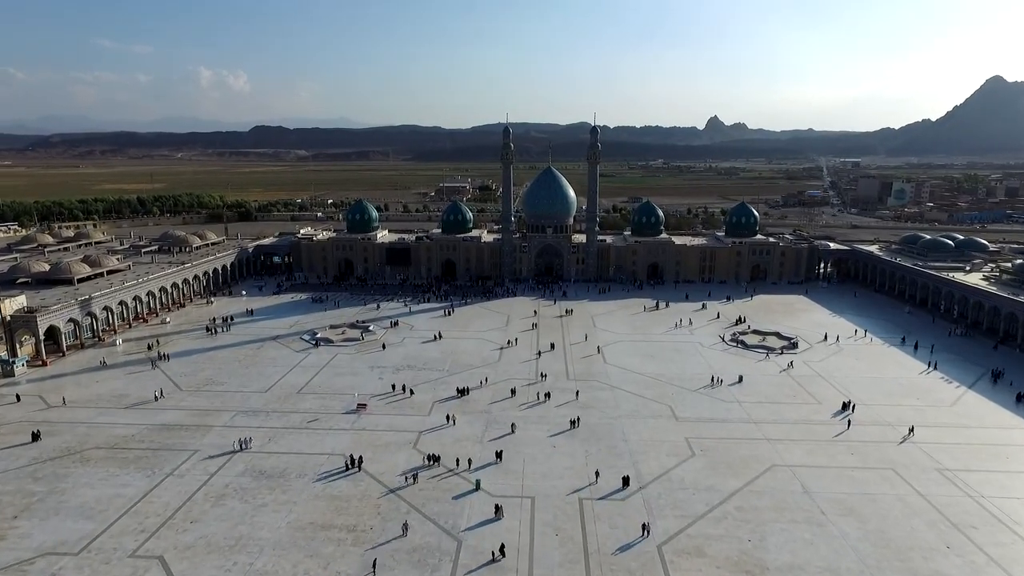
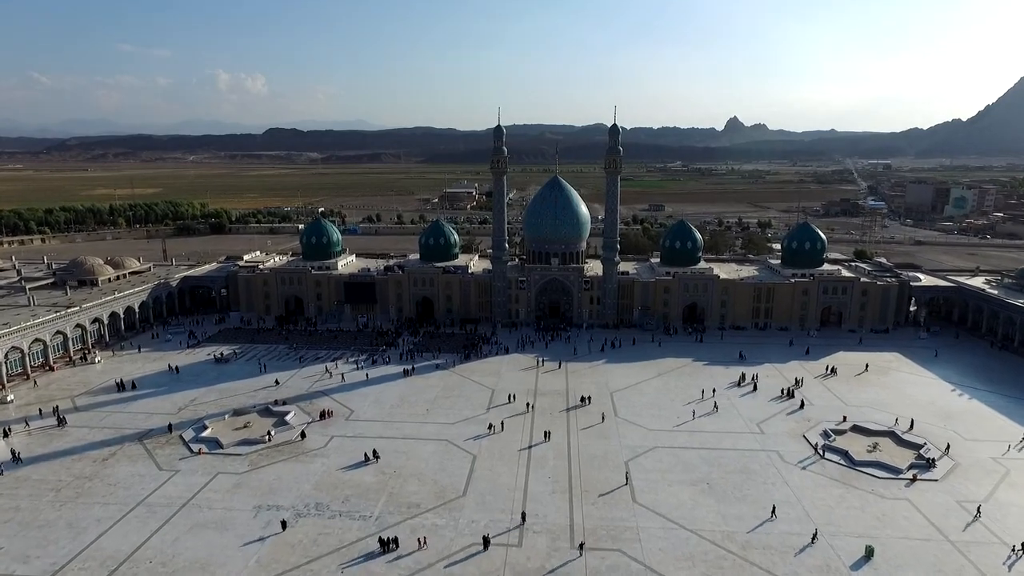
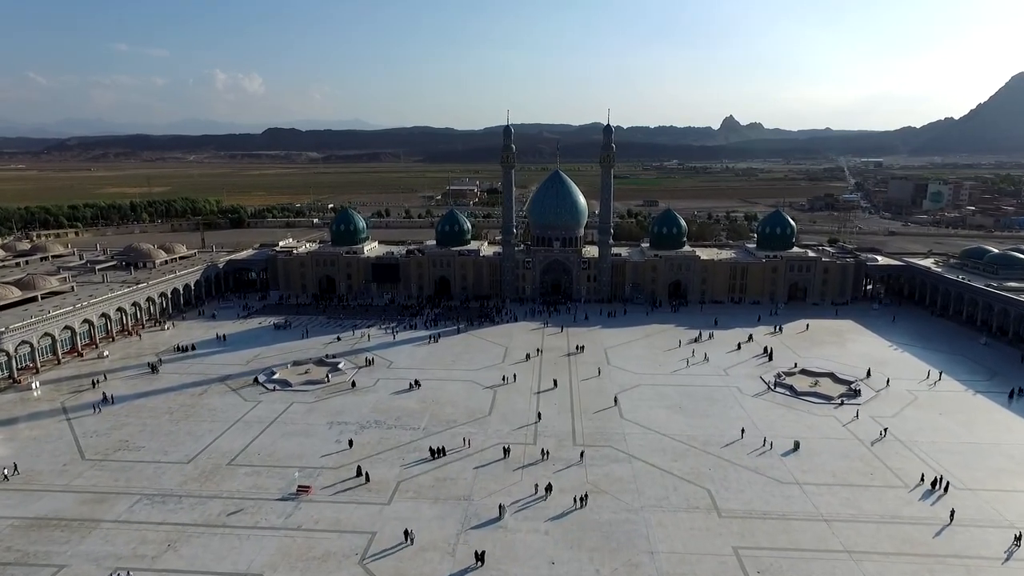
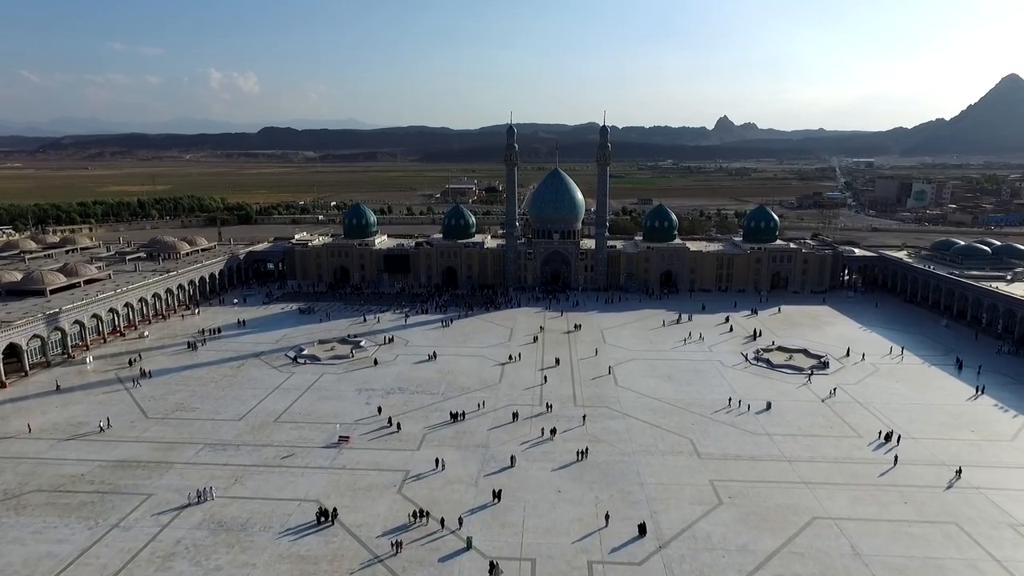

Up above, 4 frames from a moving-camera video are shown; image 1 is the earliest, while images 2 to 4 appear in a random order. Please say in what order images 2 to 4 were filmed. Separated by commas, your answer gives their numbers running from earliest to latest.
4, 3, 2
